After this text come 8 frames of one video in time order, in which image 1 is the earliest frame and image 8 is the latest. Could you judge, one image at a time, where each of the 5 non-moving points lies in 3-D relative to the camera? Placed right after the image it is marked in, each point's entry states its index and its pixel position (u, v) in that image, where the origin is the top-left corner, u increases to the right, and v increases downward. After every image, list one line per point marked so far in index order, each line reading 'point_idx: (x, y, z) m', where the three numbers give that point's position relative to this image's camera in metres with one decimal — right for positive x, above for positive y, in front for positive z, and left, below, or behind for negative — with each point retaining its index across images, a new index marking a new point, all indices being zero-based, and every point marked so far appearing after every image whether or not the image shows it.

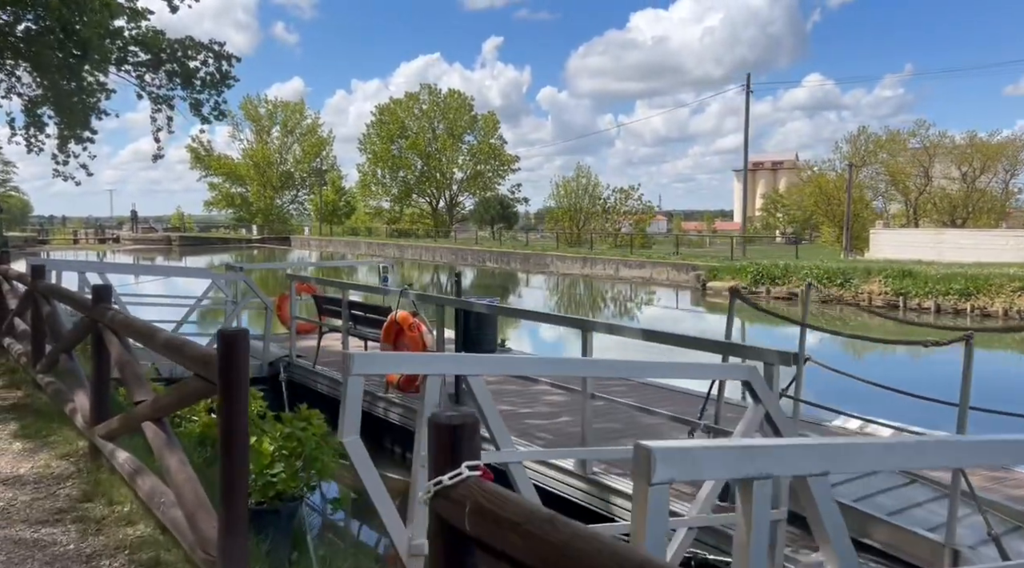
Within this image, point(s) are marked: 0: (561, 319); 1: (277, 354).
0: (+0.2, -0.2, +4.1) m
1: (-2.1, -0.6, +7.7) m
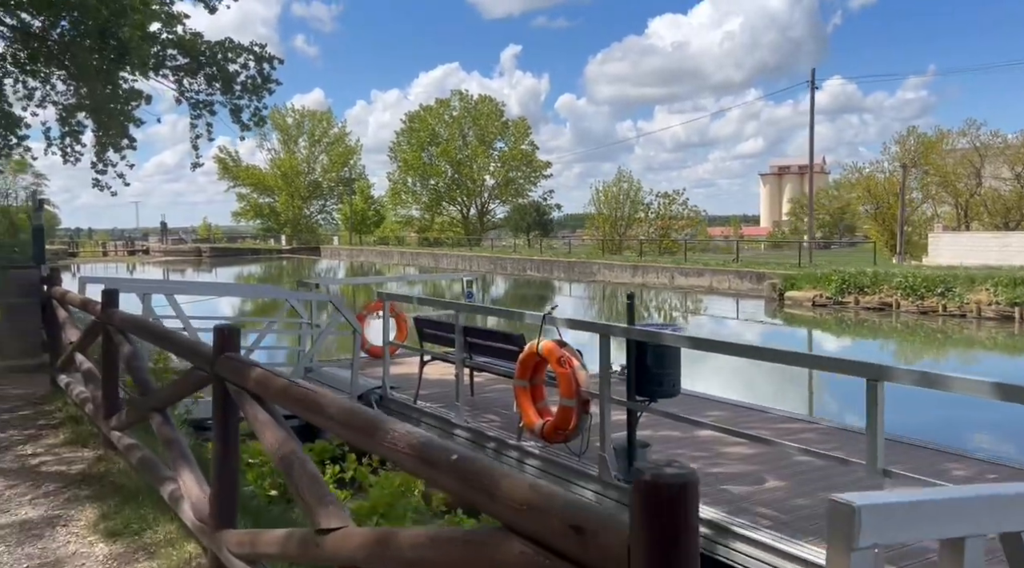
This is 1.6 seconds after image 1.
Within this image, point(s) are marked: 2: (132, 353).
0: (+1.1, -0.3, +3.0) m
1: (-1.1, -0.8, +6.6) m
2: (-1.6, -0.3, +3.5) m
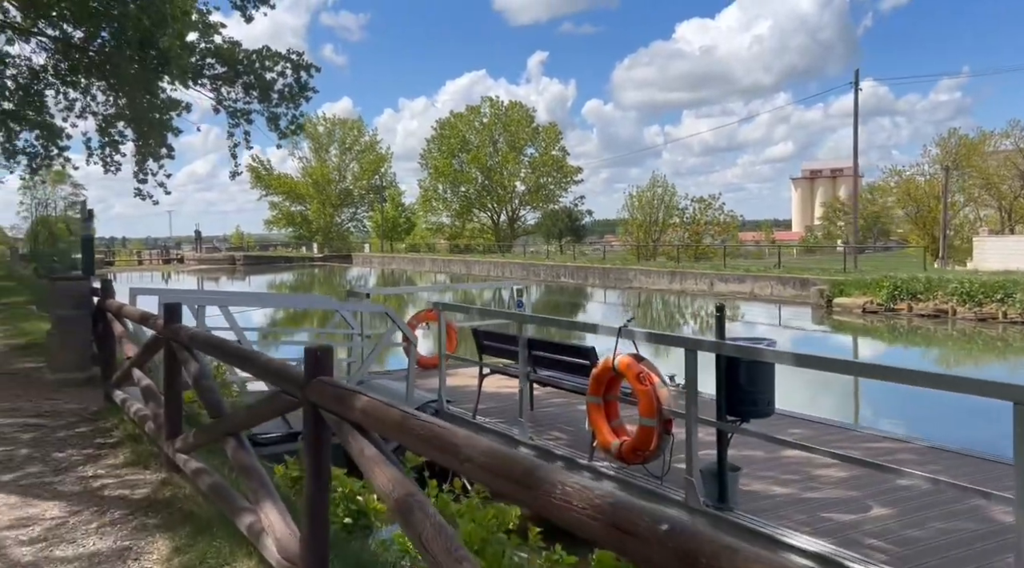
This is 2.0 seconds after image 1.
0: (+1.4, -0.3, +2.7) m
1: (-0.7, -0.9, +6.4) m
2: (-1.2, -0.3, +3.3) m
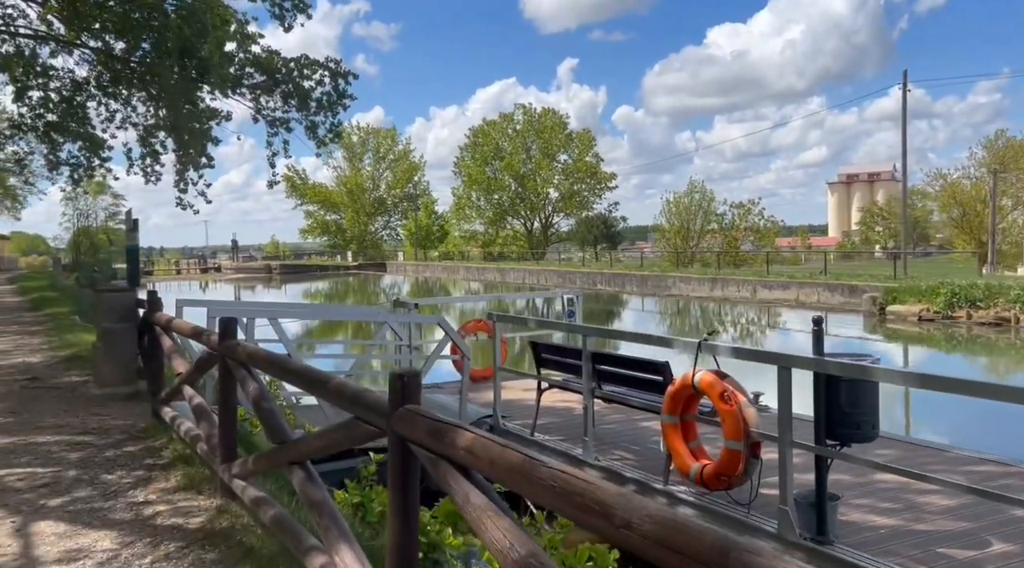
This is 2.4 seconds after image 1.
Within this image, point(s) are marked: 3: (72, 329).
0: (+1.7, -0.3, +2.3) m
1: (-0.3, -0.9, +6.1) m
2: (-0.9, -0.4, +3.1) m
3: (-5.6, -0.6, +10.9) m
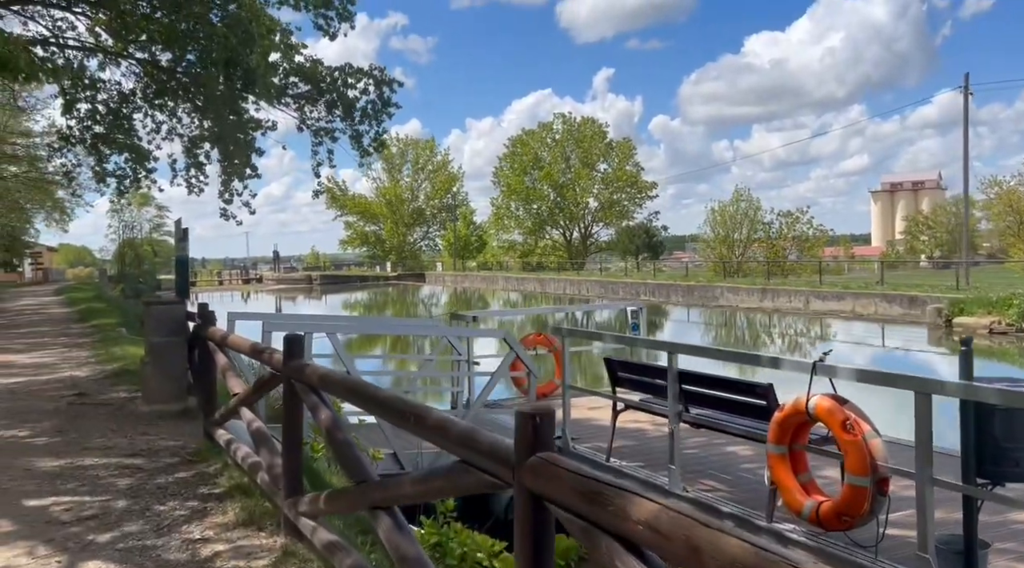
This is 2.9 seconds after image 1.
0: (+2.0, -0.4, +1.9) m
1: (+0.2, -1.0, +5.7) m
2: (-0.6, -0.4, +2.7) m
3: (-4.9, -0.7, +10.7) m
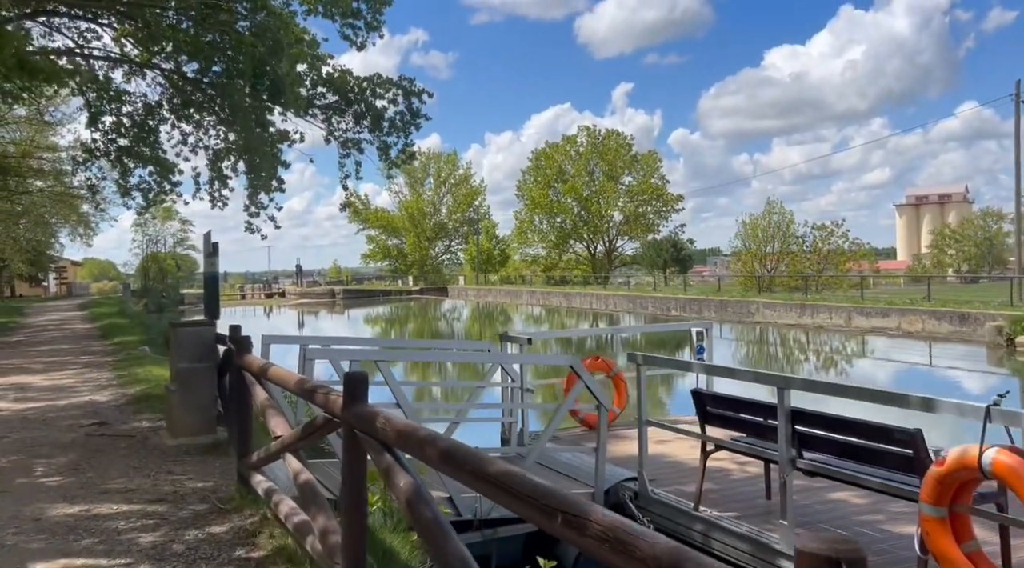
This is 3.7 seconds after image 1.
0: (+2.3, -0.4, +1.2) m
1: (+0.6, -1.1, +5.1) m
2: (-0.2, -0.5, +2.1) m
3: (-4.4, -0.9, +10.2) m
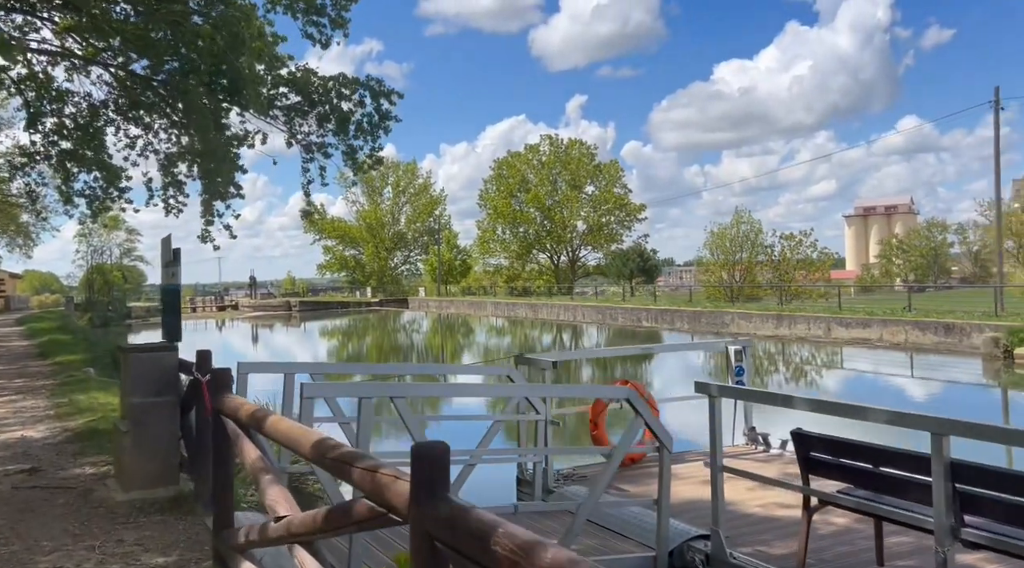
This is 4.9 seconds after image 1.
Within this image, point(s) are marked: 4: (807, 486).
0: (+2.7, -0.5, +0.4) m
1: (+0.8, -1.2, +4.2) m
2: (+0.1, -0.5, +1.2) m
3: (-4.5, -1.1, +9.0) m
4: (+1.2, -0.8, +3.6) m
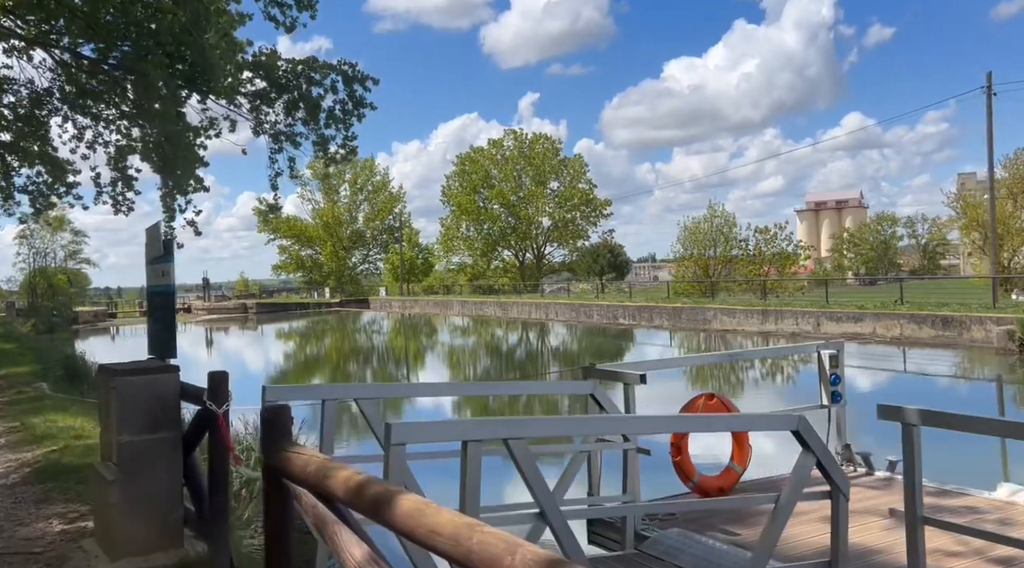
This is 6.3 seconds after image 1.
0: (+3.4, -0.4, -0.5) m
1: (+1.3, -1.2, +3.2) m
2: (+0.7, -0.5, +0.2) m
3: (-4.3, -1.1, +7.7) m
4: (+1.7, -0.8, +2.7) m
